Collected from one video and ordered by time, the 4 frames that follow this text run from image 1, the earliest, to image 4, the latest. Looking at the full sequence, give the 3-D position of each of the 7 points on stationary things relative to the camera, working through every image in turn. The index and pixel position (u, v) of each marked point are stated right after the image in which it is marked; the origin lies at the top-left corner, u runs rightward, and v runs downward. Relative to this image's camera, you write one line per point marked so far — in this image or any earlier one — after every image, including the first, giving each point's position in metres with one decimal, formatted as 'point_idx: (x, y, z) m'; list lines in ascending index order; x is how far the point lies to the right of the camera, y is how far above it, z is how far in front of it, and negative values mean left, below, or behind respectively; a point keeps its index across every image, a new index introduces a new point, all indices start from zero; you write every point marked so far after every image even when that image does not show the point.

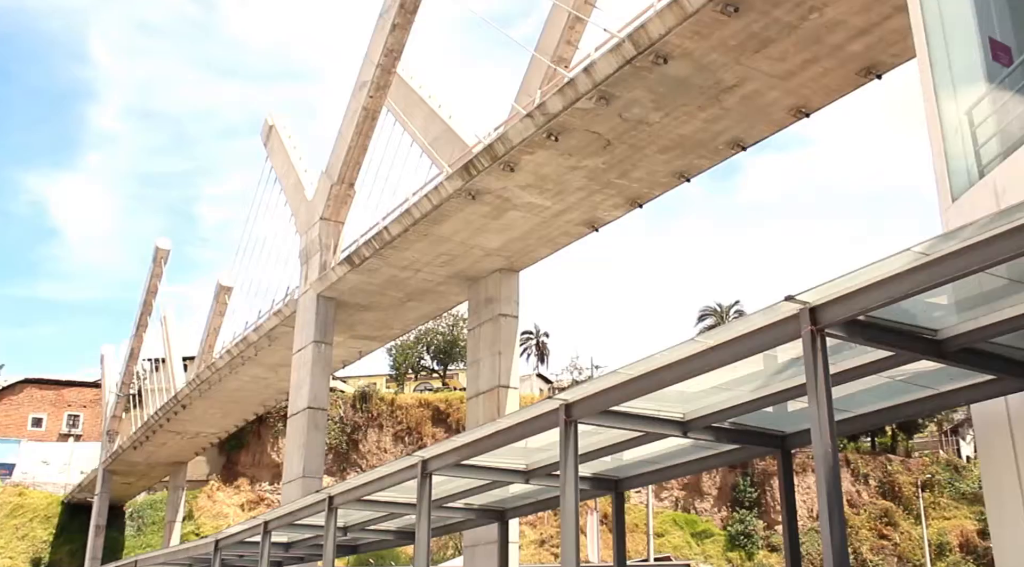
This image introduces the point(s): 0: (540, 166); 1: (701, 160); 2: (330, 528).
0: (+0.5, +2.2, +19.7) m
1: (+3.5, +2.3, +19.6) m
2: (-2.4, -3.3, +14.3) m
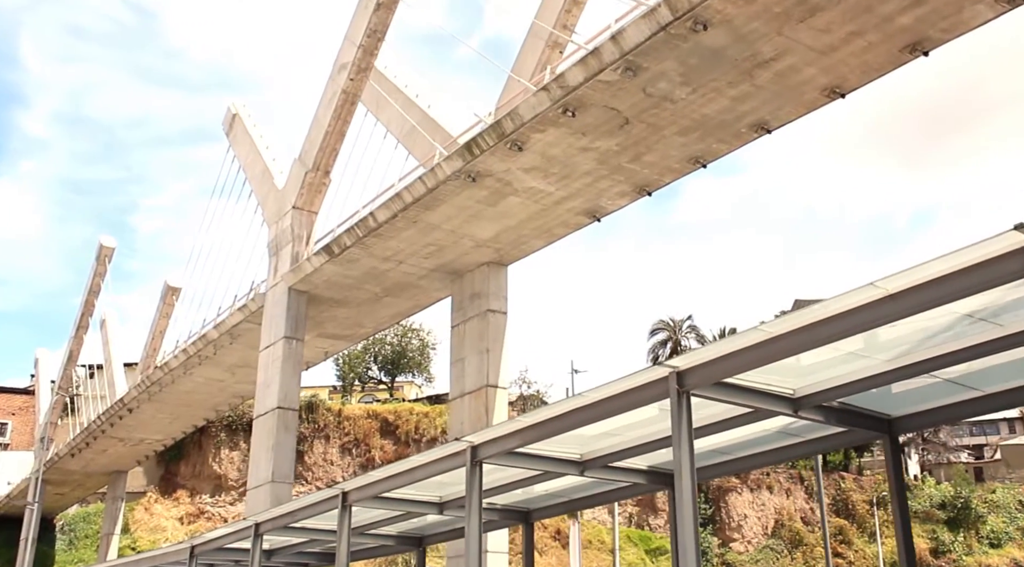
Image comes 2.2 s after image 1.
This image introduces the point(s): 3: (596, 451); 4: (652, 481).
0: (+0.7, +2.4, +18.5) m
1: (+3.6, +2.4, +18.6) m
2: (-2.0, -3.0, +12.8) m
3: (+1.0, -1.8, +11.7) m
4: (+1.7, -2.3, +12.3) m
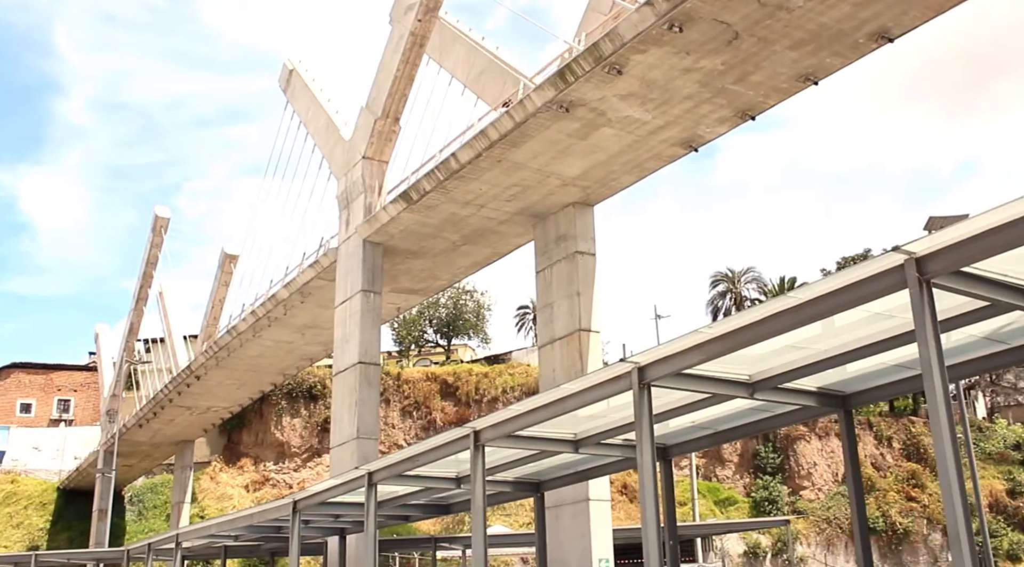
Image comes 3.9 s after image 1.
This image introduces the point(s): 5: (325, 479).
0: (+2.2, +3.5, +17.3) m
1: (+5.2, +3.7, +17.3) m
2: (-0.4, -2.1, +11.9) m
3: (+2.5, -0.9, +10.6) m
4: (+3.3, -1.3, +11.3) m
5: (-2.9, -3.0, +16.2) m
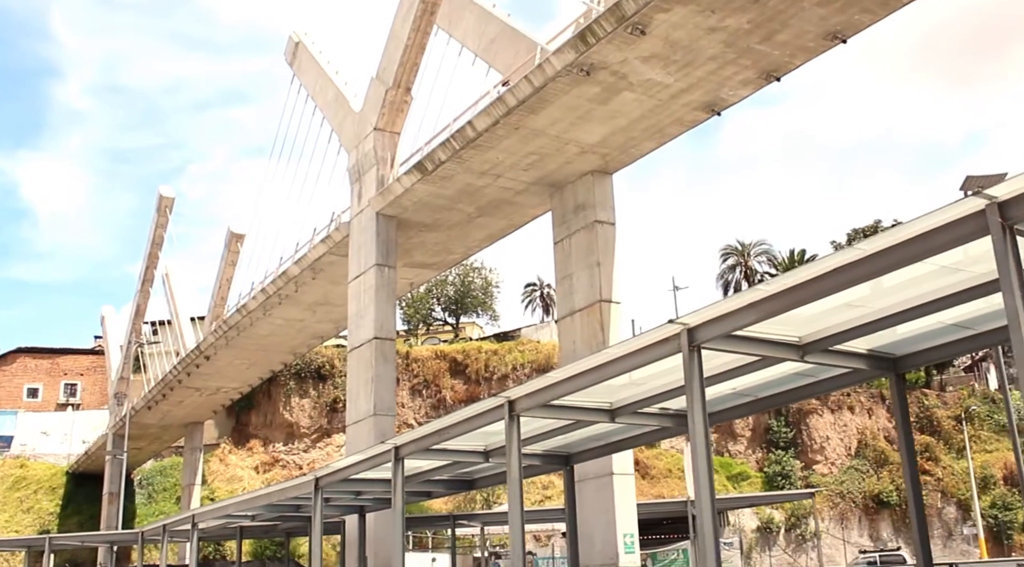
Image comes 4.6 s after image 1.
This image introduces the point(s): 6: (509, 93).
0: (+2.6, +4.0, +16.8) m
1: (+5.5, +4.2, +16.7) m
2: (0.0, -1.8, +11.4) m
3: (+2.9, -0.5, +10.2) m
4: (+3.7, -0.9, +10.8) m
5: (-2.5, -2.6, +15.8) m
6: (-0.1, +3.4, +19.1) m
